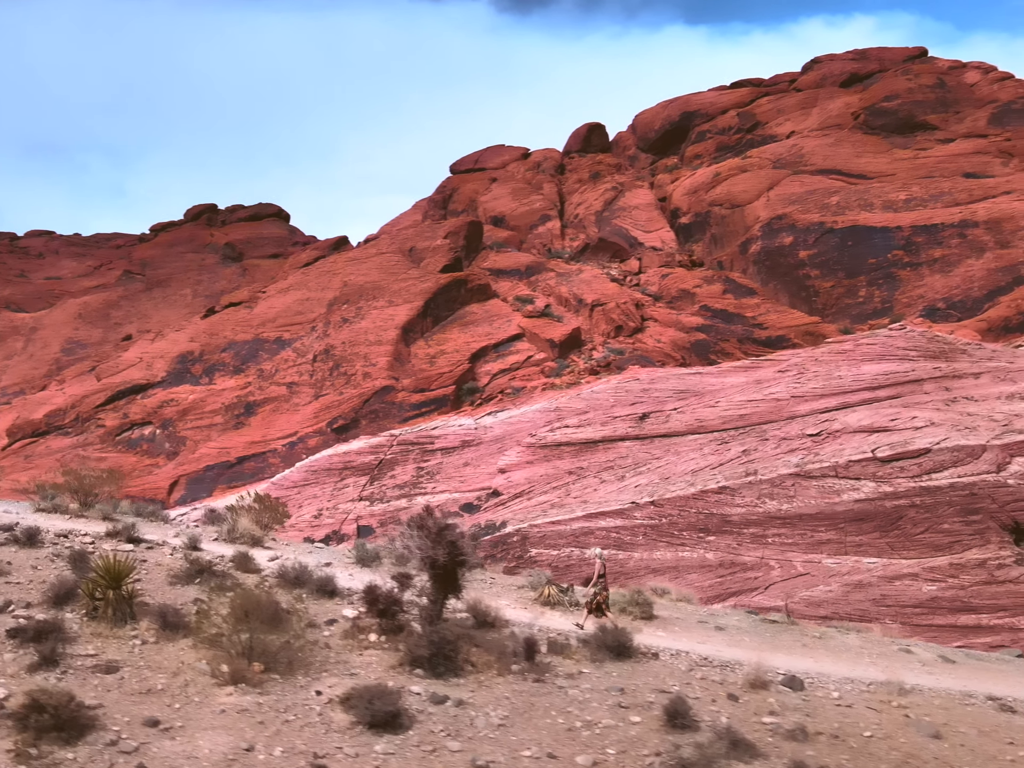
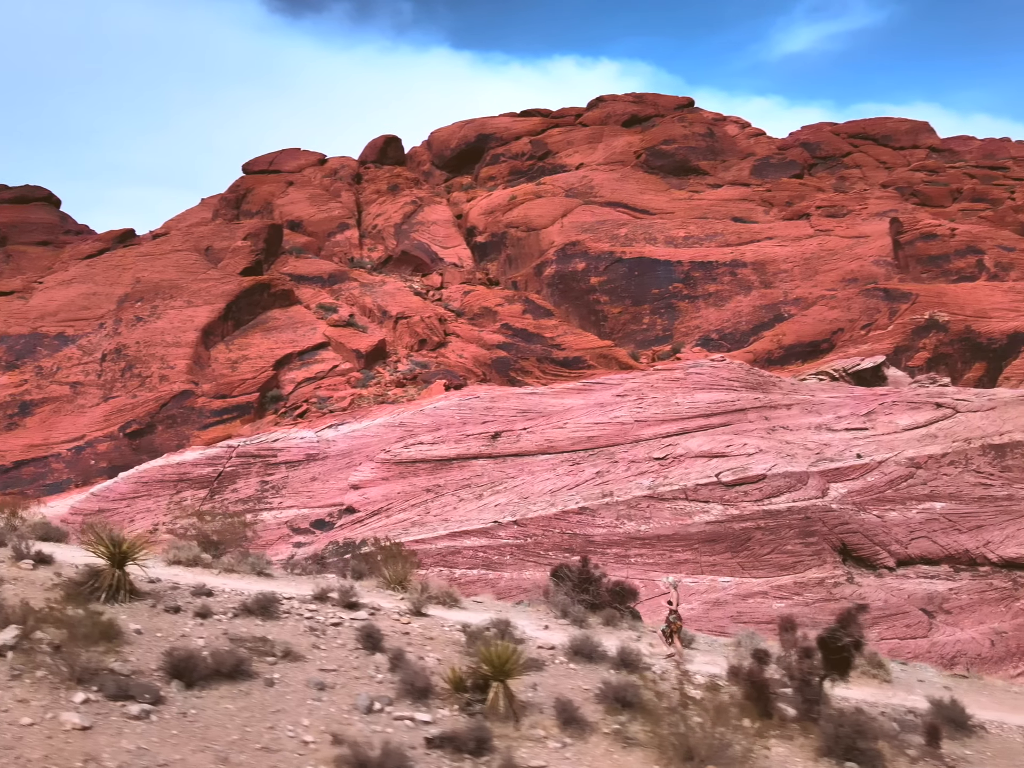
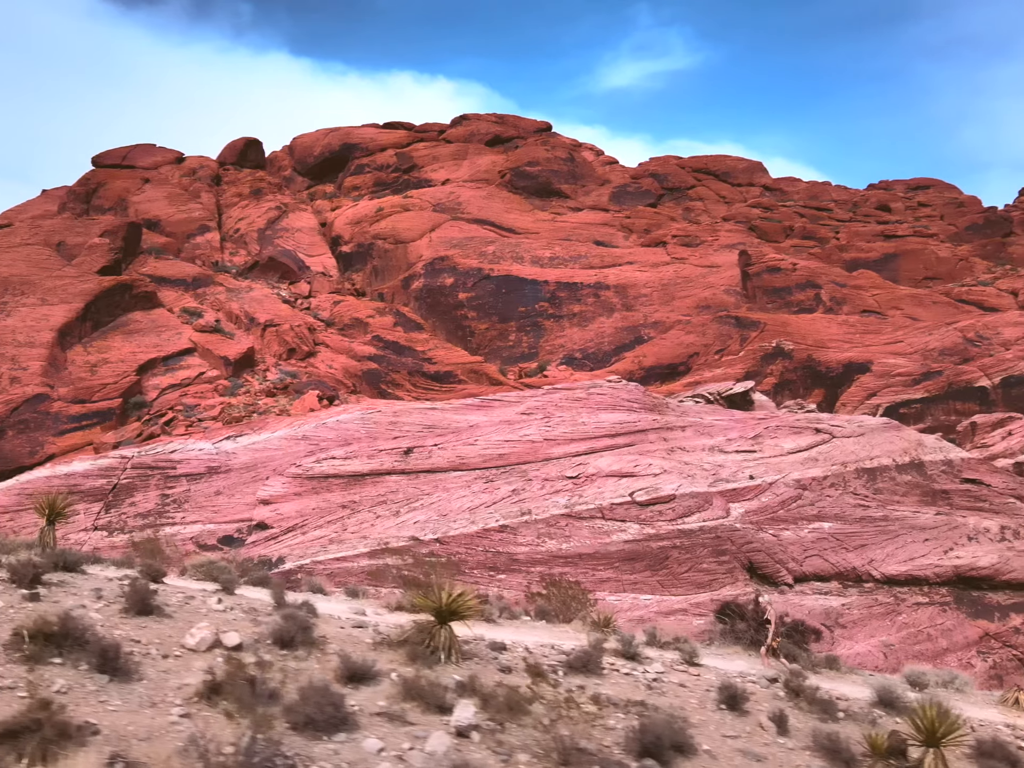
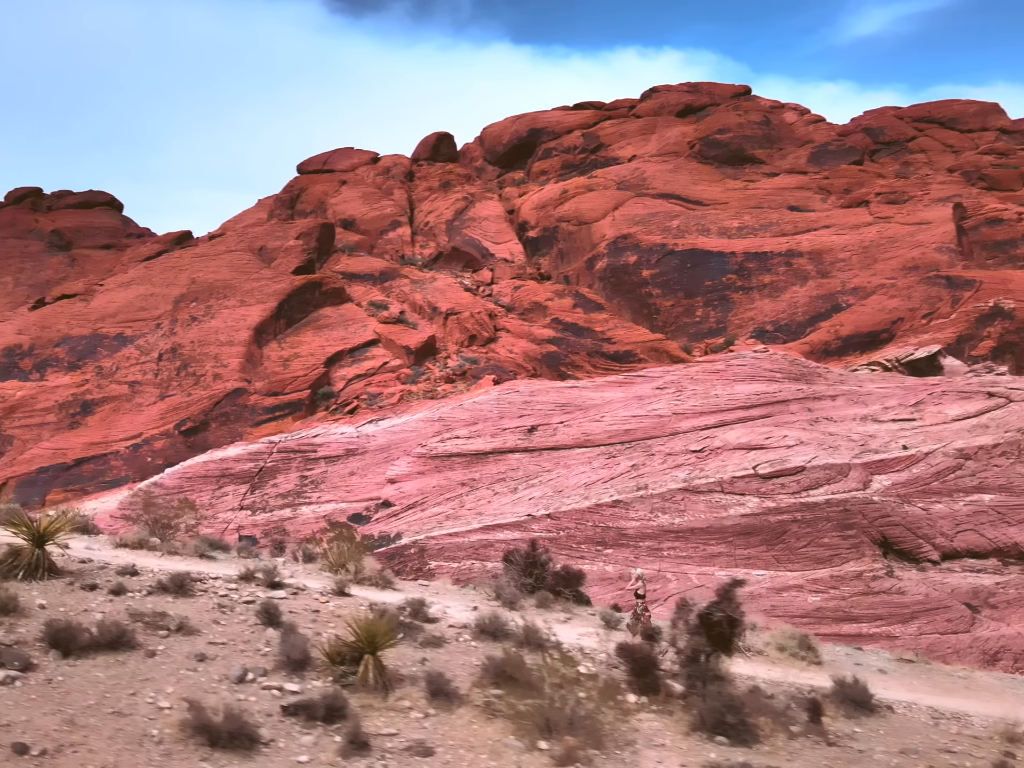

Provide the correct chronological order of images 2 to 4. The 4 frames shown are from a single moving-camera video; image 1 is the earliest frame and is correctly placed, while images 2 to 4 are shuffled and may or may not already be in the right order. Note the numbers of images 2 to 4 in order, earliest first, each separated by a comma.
4, 2, 3
